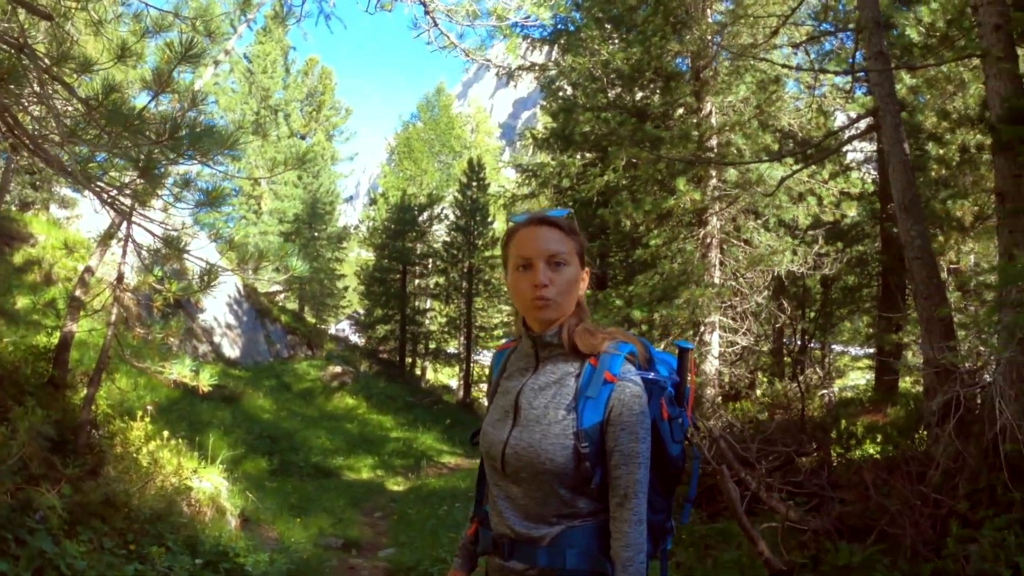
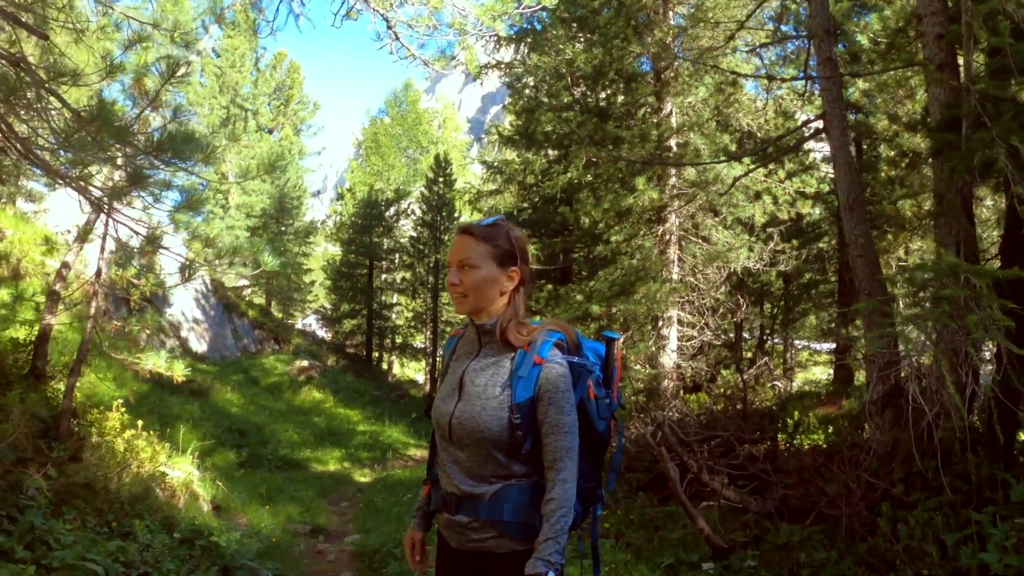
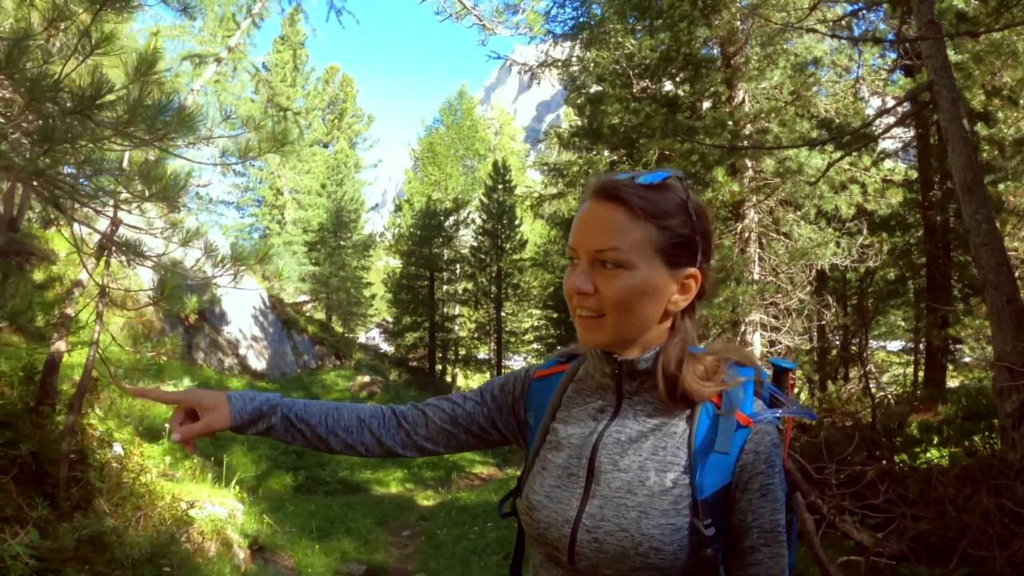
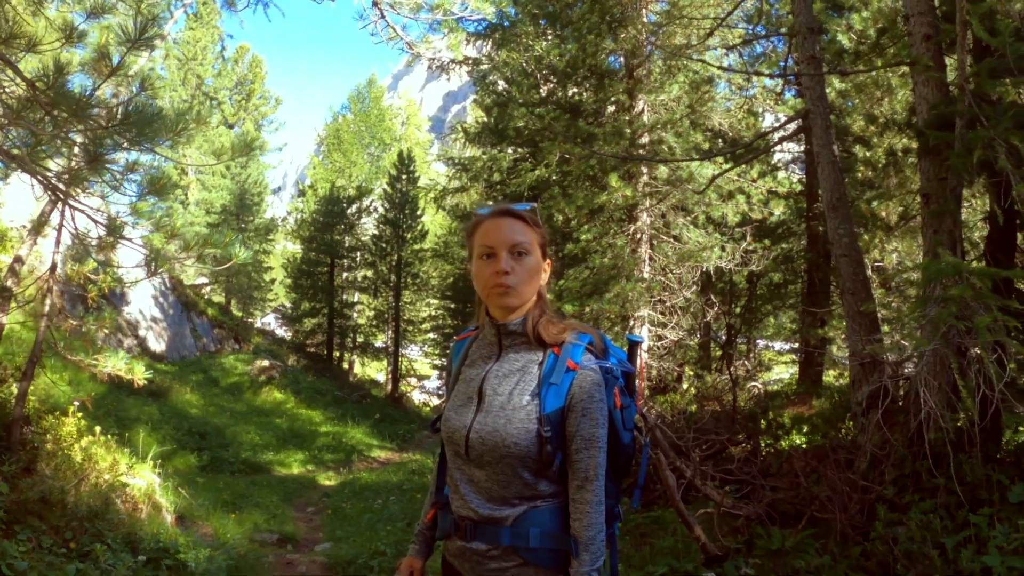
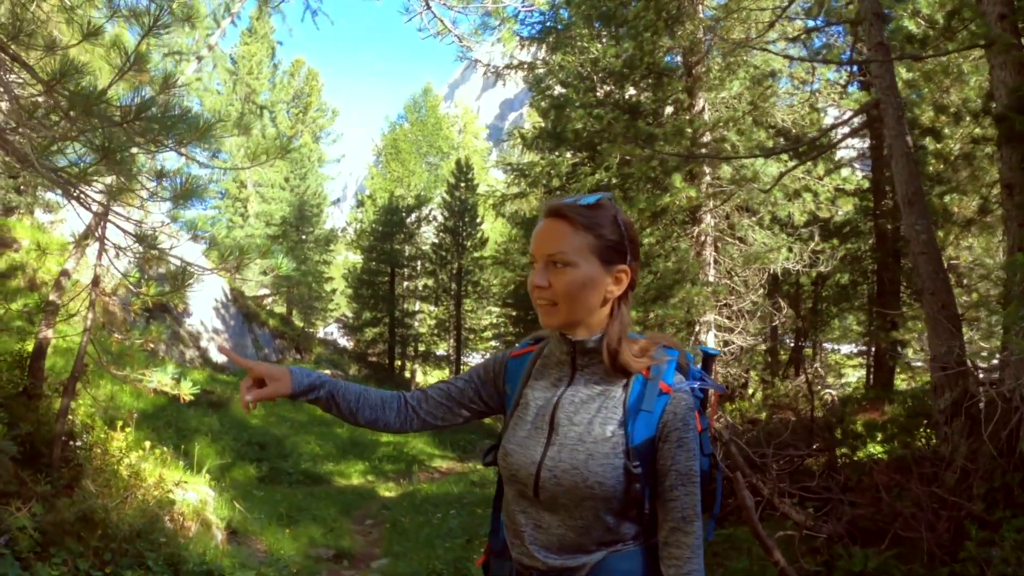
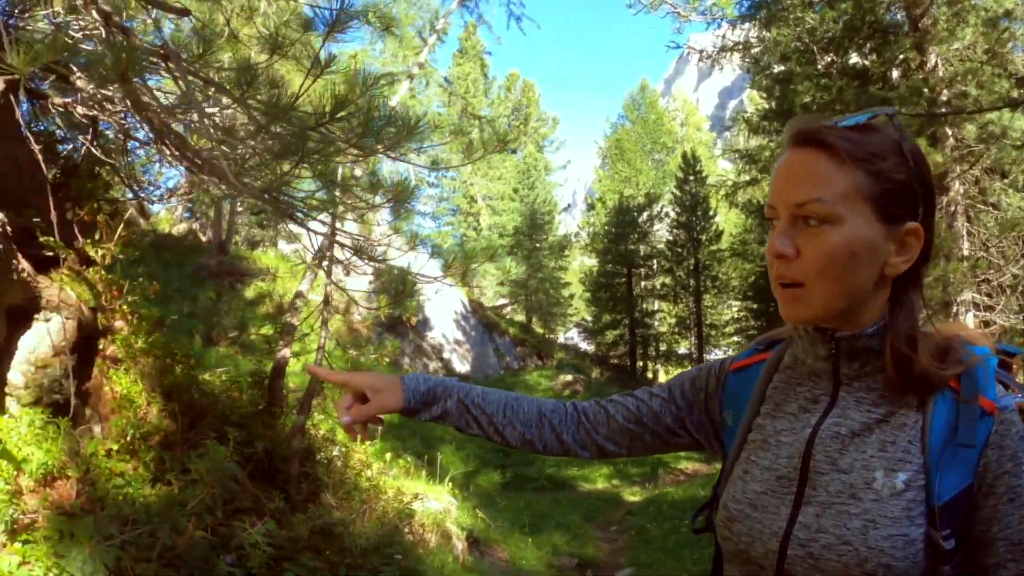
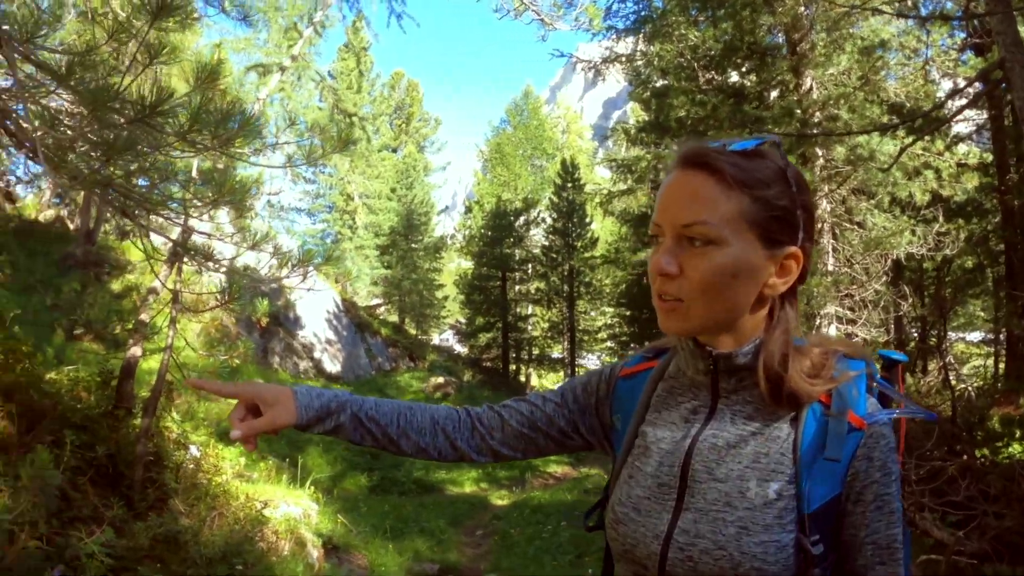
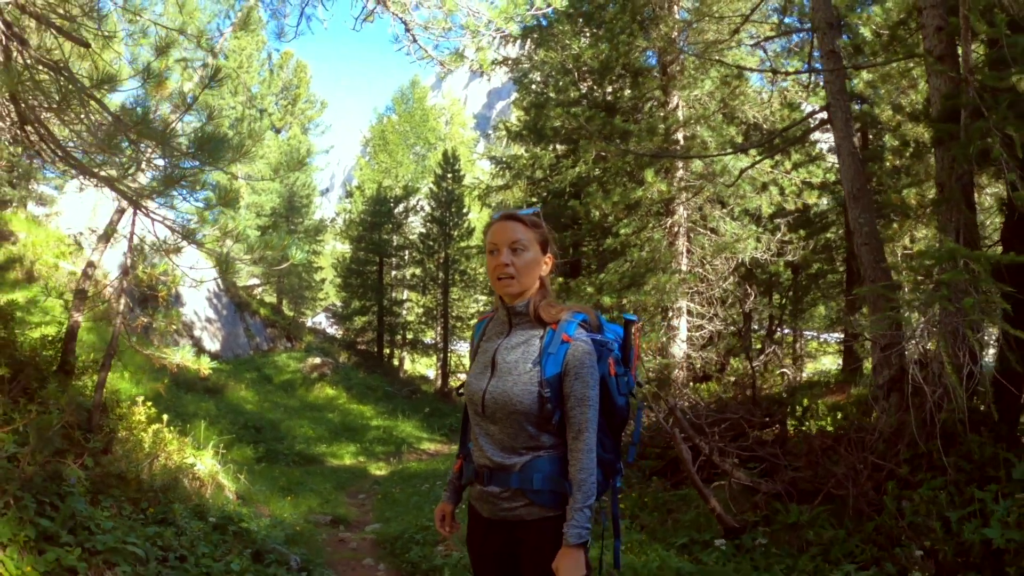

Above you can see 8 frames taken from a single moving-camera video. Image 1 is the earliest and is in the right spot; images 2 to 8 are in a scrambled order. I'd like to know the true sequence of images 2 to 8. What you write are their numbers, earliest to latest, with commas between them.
4, 8, 2, 5, 3, 7, 6
